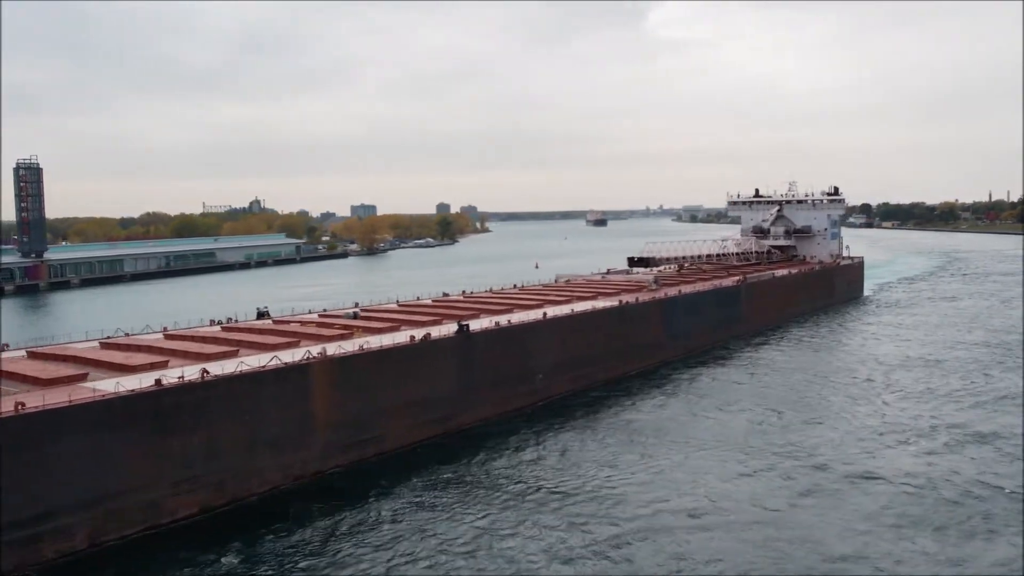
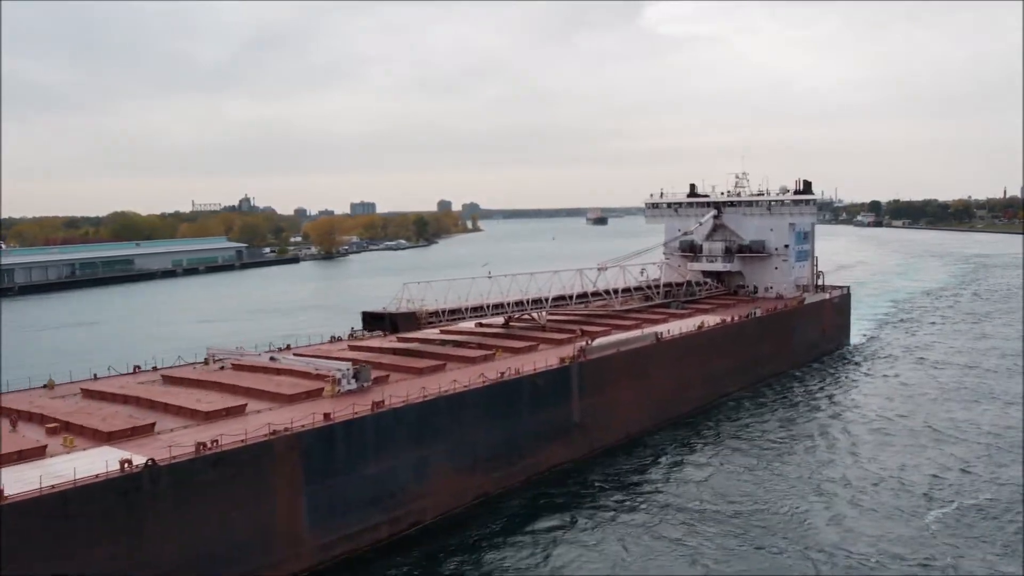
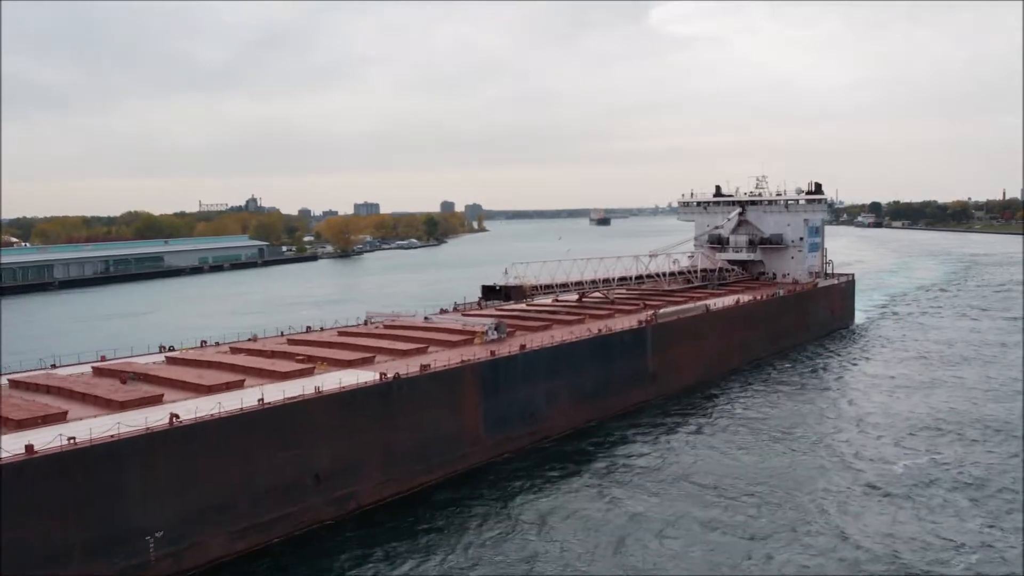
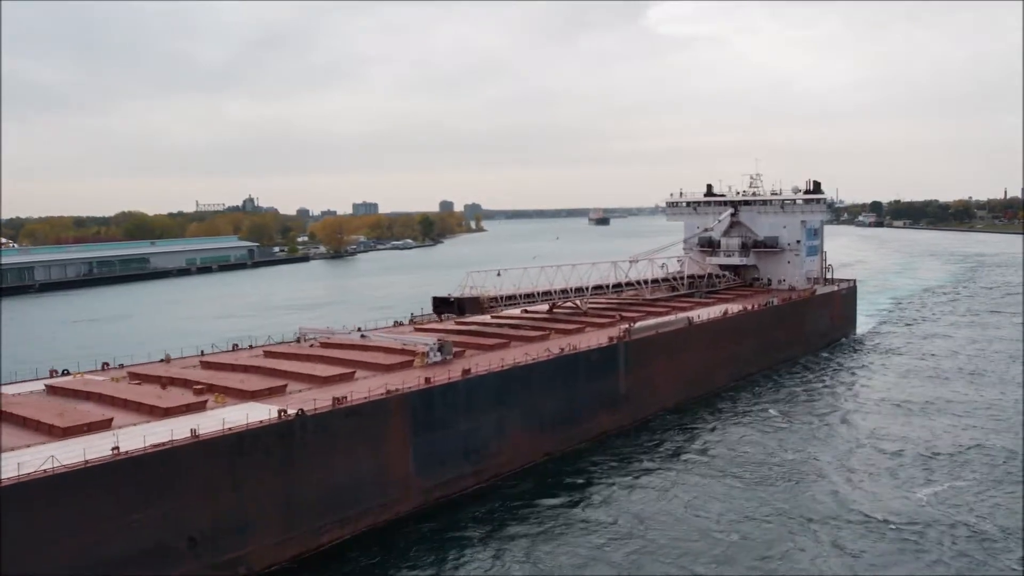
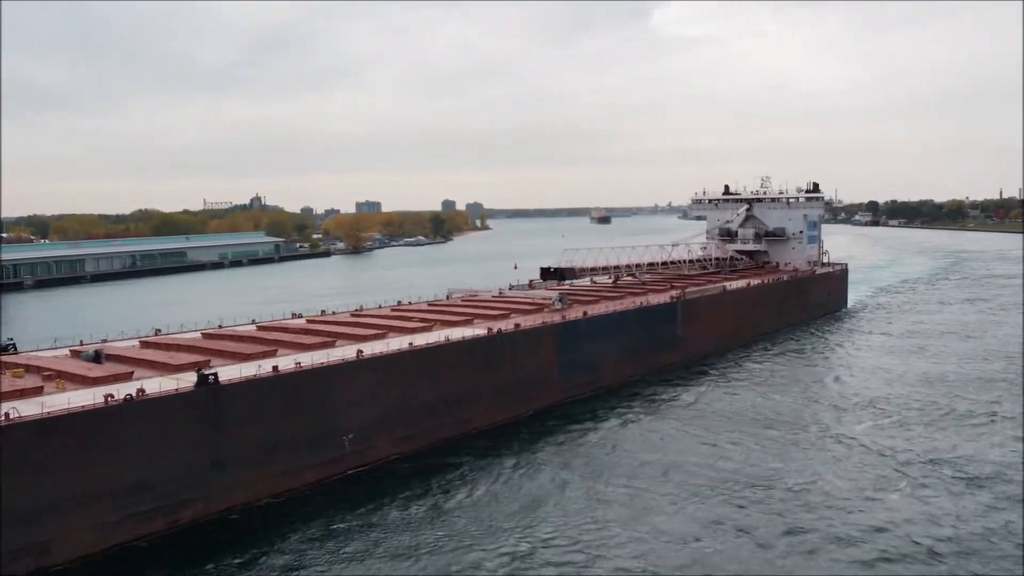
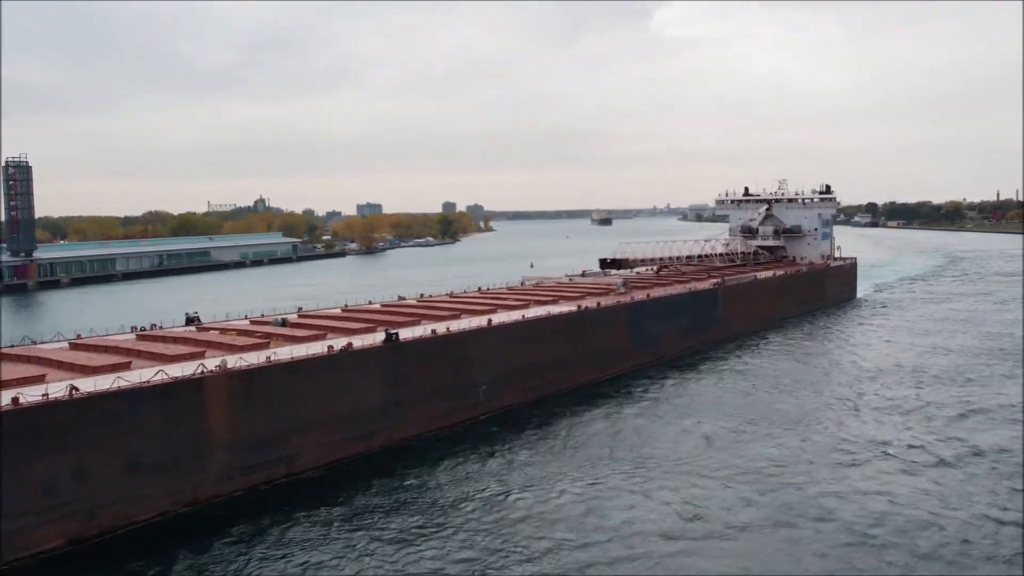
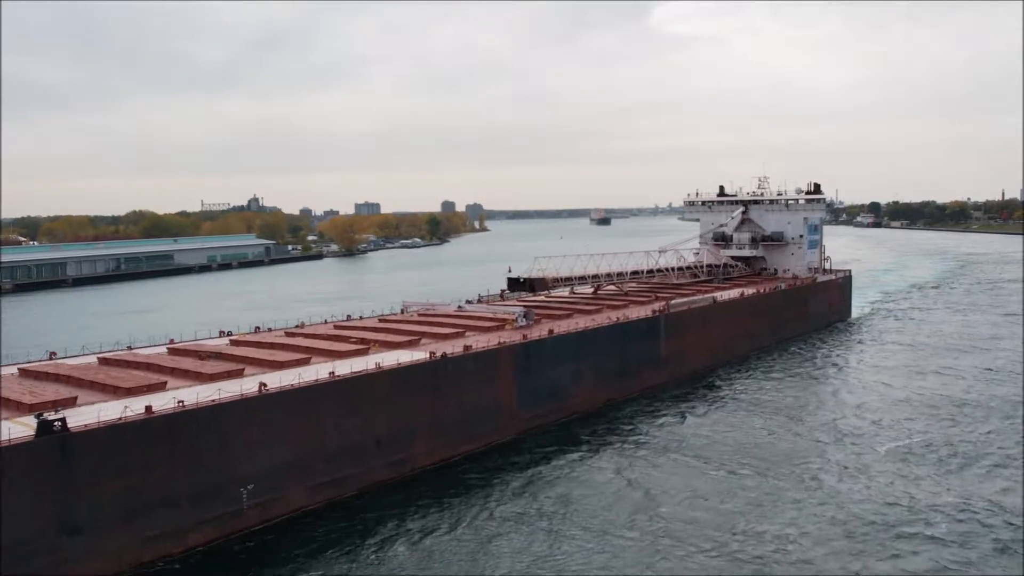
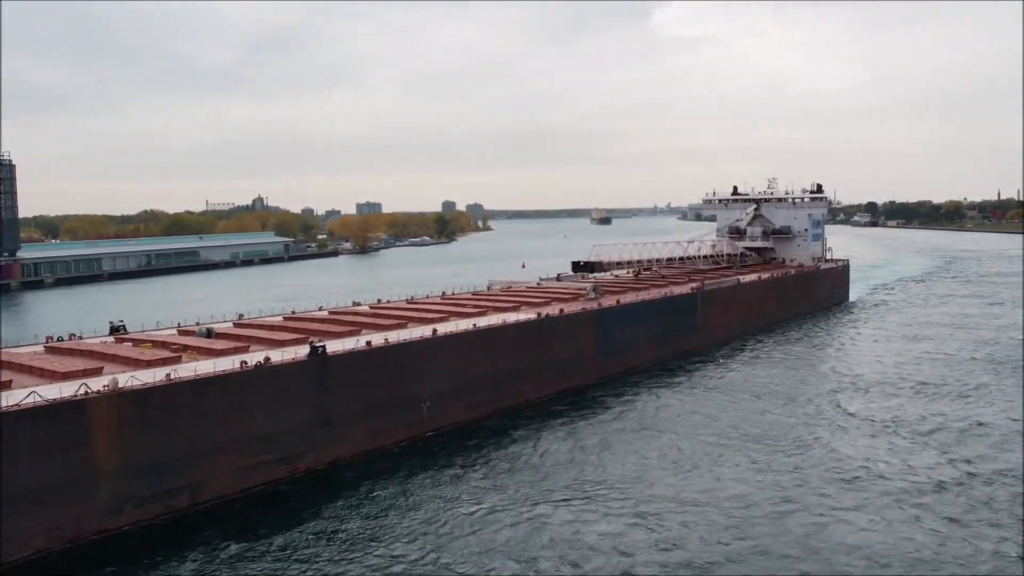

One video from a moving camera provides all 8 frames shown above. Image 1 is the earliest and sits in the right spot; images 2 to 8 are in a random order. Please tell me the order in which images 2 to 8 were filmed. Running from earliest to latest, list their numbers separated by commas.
6, 8, 5, 7, 3, 4, 2
